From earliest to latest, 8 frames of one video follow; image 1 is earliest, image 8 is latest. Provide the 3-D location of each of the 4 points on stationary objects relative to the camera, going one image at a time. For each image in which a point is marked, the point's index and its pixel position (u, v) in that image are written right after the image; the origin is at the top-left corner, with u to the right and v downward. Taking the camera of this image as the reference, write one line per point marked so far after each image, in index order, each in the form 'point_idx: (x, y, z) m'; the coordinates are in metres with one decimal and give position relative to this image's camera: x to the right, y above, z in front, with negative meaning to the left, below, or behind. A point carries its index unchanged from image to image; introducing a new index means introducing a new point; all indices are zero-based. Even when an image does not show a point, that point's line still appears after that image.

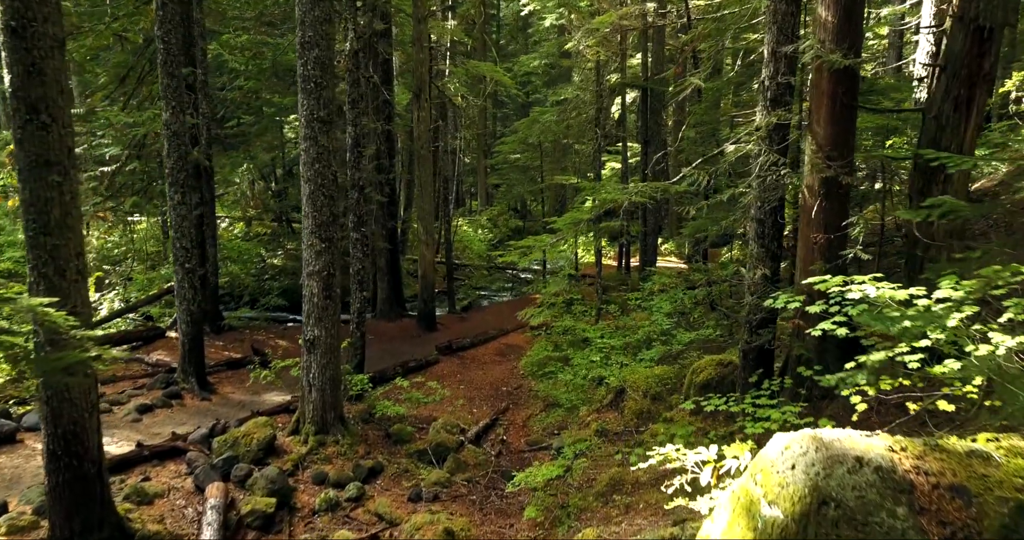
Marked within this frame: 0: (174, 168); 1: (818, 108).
0: (-6.1, +1.8, +9.6) m
1: (+3.4, +1.8, +6.0) m
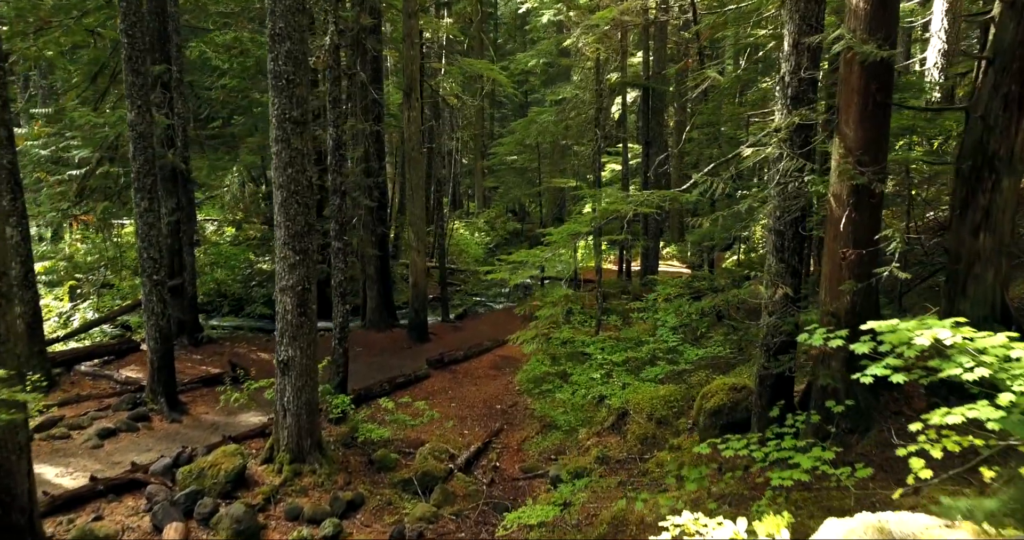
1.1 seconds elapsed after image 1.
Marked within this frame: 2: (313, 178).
0: (-6.2, +1.6, +8.9) m
1: (+3.3, +1.6, +5.3) m
2: (-2.8, +1.3, +7.4) m
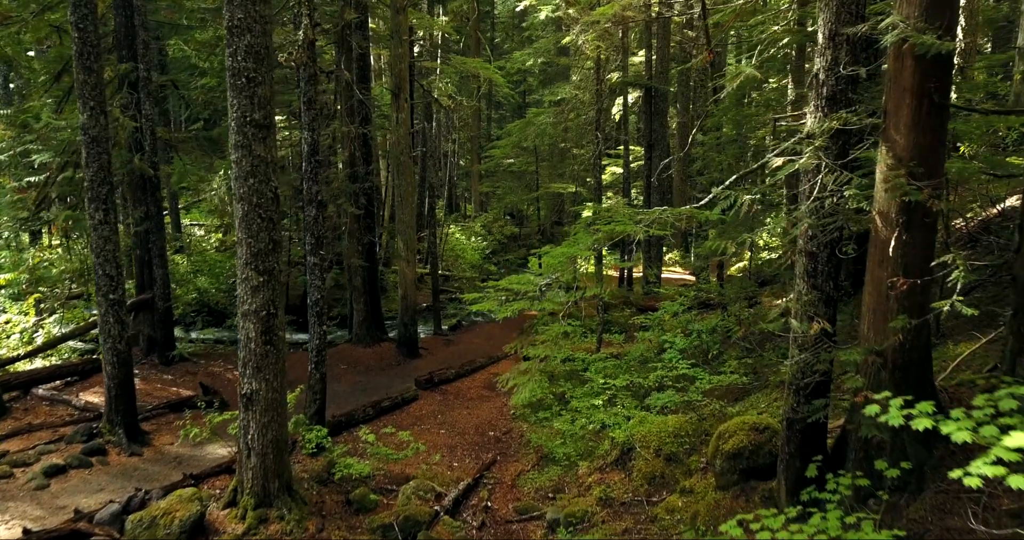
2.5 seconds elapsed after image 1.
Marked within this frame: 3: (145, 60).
0: (-6.3, +1.3, +8.0) m
1: (+3.2, +1.3, +4.5) m
2: (-2.9, +1.0, +6.6) m
3: (-7.1, +4.1, +10.4) m
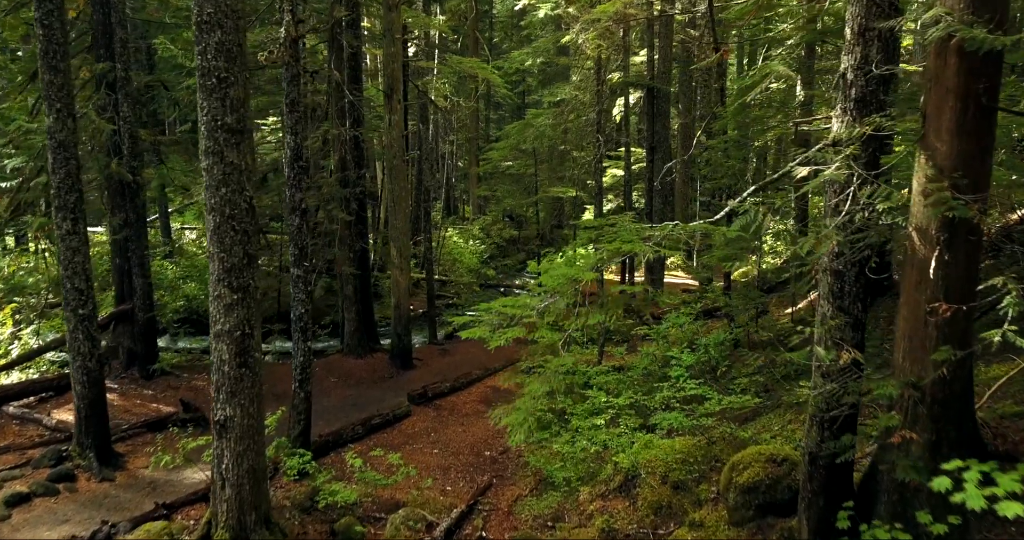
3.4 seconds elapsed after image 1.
0: (-6.3, +1.2, +7.5) m
1: (+3.2, +1.2, +4.0) m
2: (-2.9, +0.8, +6.1) m
3: (-7.2, +3.9, +9.9) m
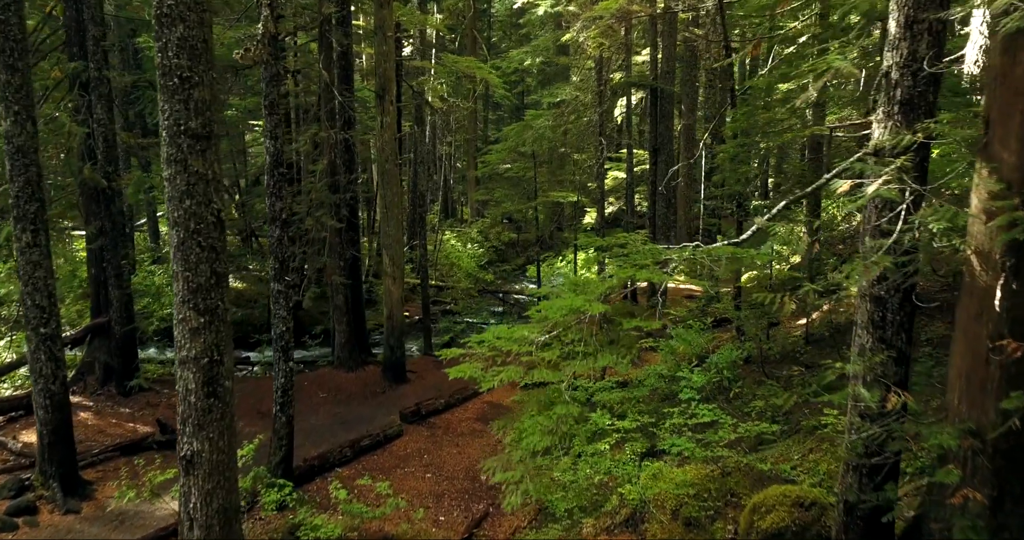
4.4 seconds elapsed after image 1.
0: (-6.4, +1.0, +7.0) m
1: (+3.1, +1.0, +3.4) m
2: (-2.9, +0.6, +5.5) m
3: (-7.2, +3.7, +9.3) m
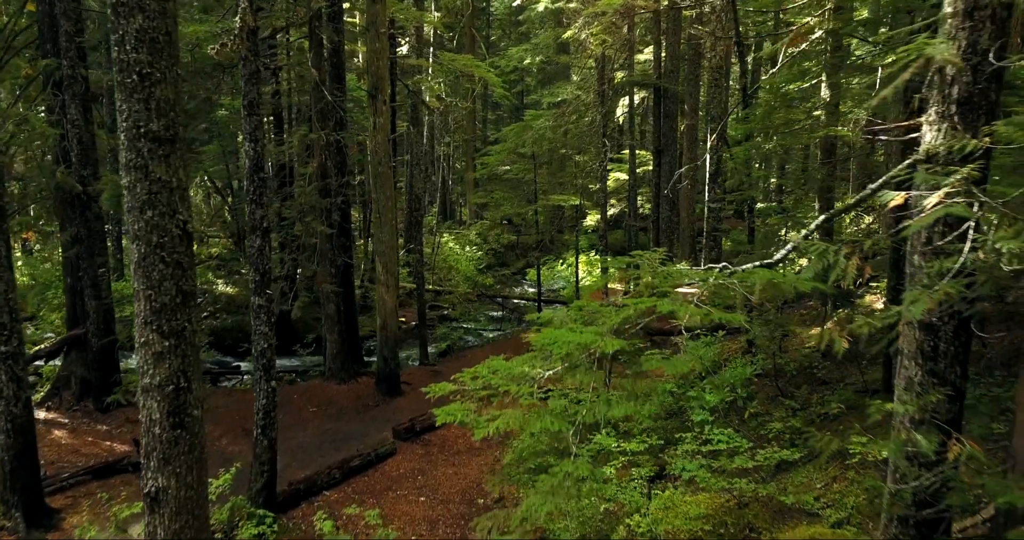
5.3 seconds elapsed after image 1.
0: (-6.4, +0.8, +6.4) m
1: (+3.1, +0.8, +2.9) m
2: (-3.0, +0.4, +5.0) m
3: (-7.2, +3.5, +8.8) m
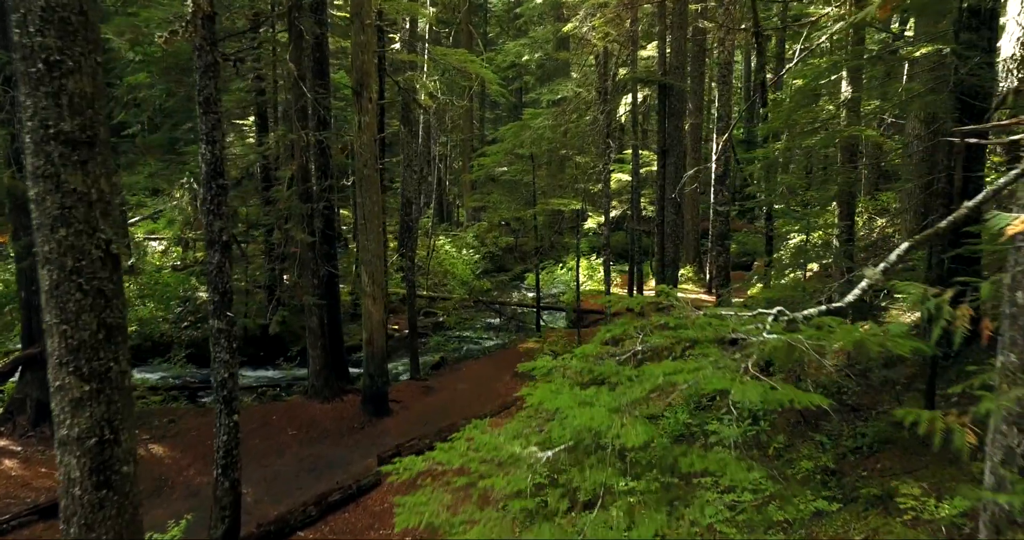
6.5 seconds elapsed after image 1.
0: (-6.4, +0.6, +5.6) m
1: (+3.1, +0.6, +2.1) m
2: (-3.0, +0.2, +4.1) m
3: (-7.3, +3.3, +7.9) m
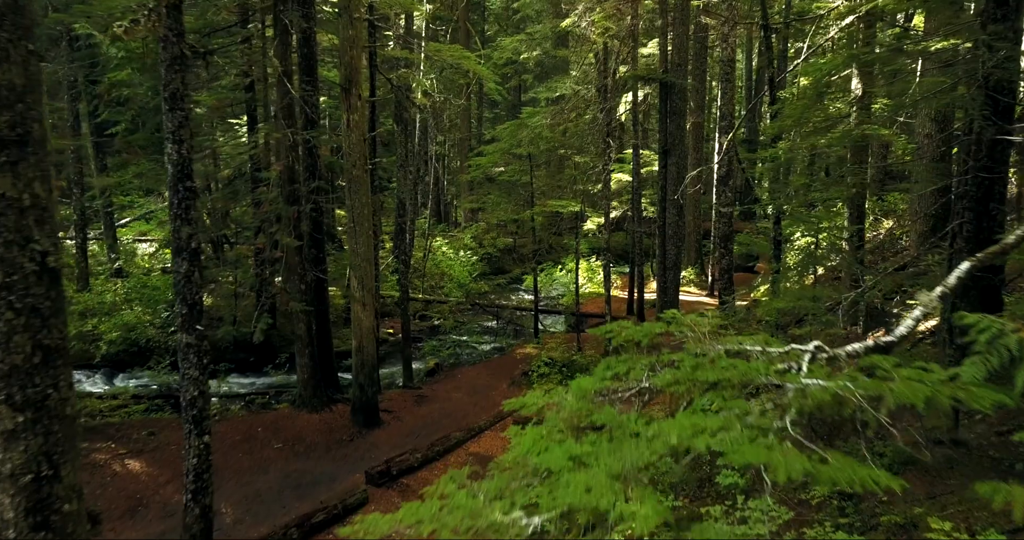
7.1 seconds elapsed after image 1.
0: (-6.5, +0.5, +5.2) m
1: (+3.0, +0.5, +1.6) m
2: (-3.1, +0.1, +3.7) m
3: (-7.4, +3.2, +7.5) m
